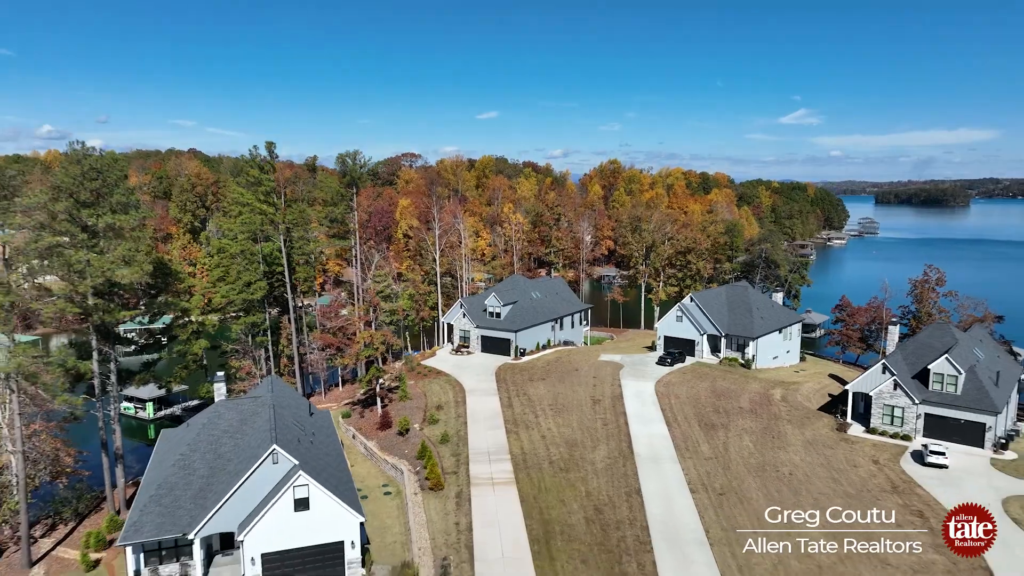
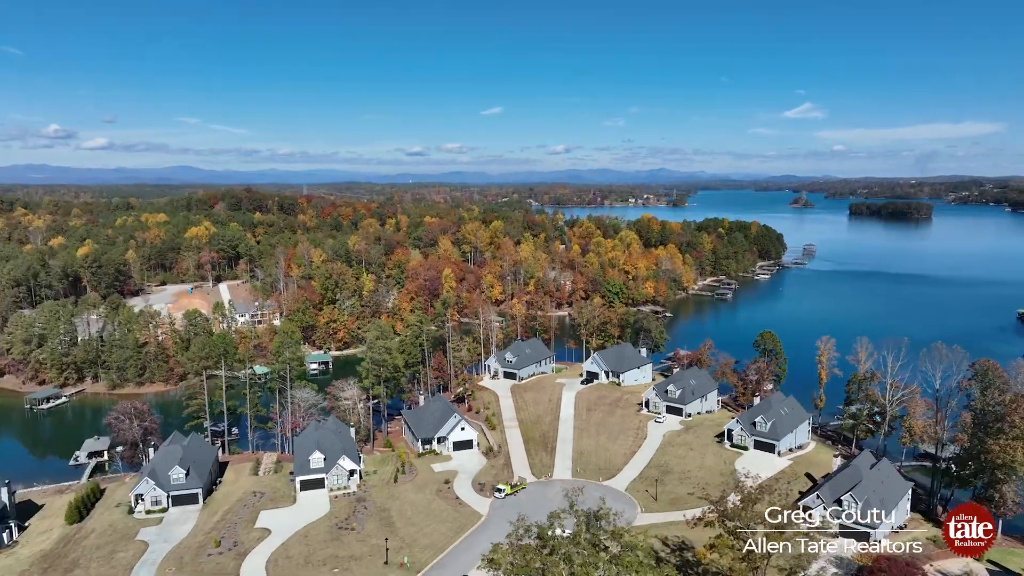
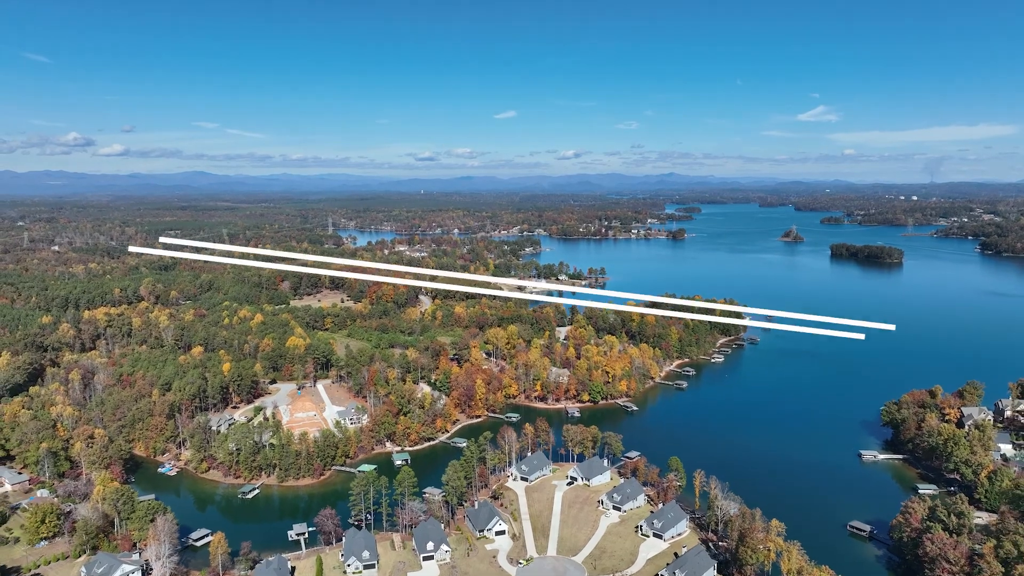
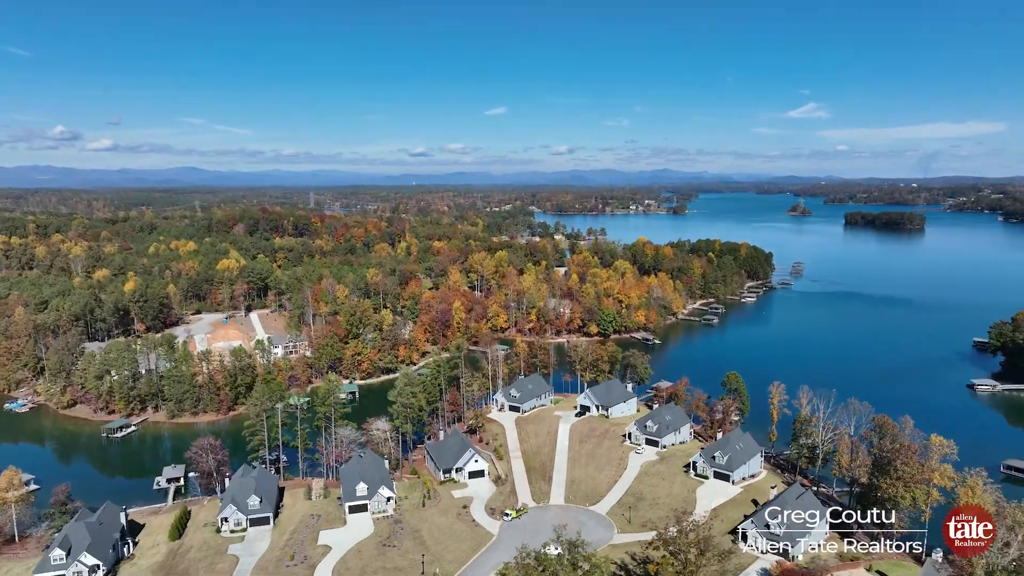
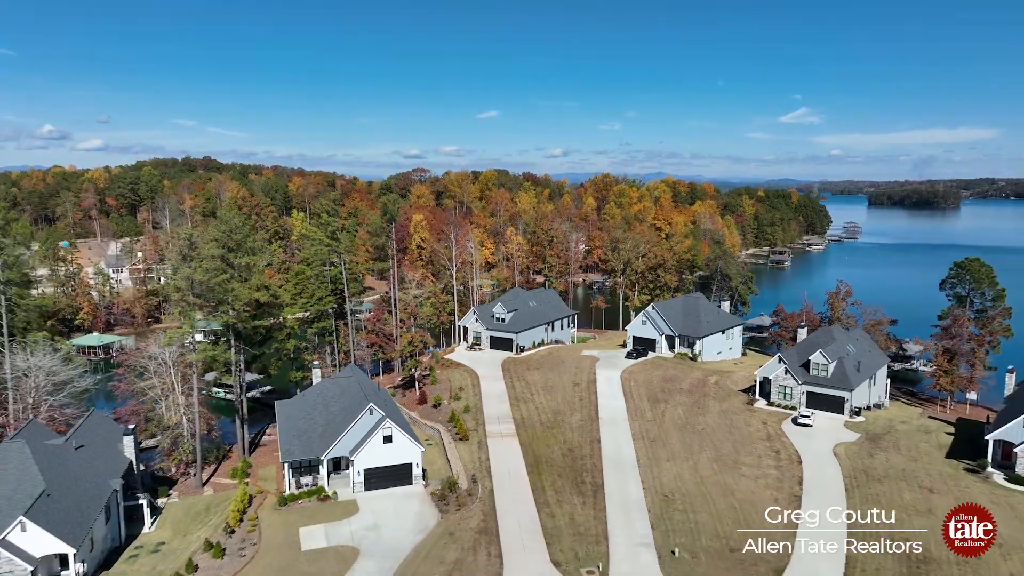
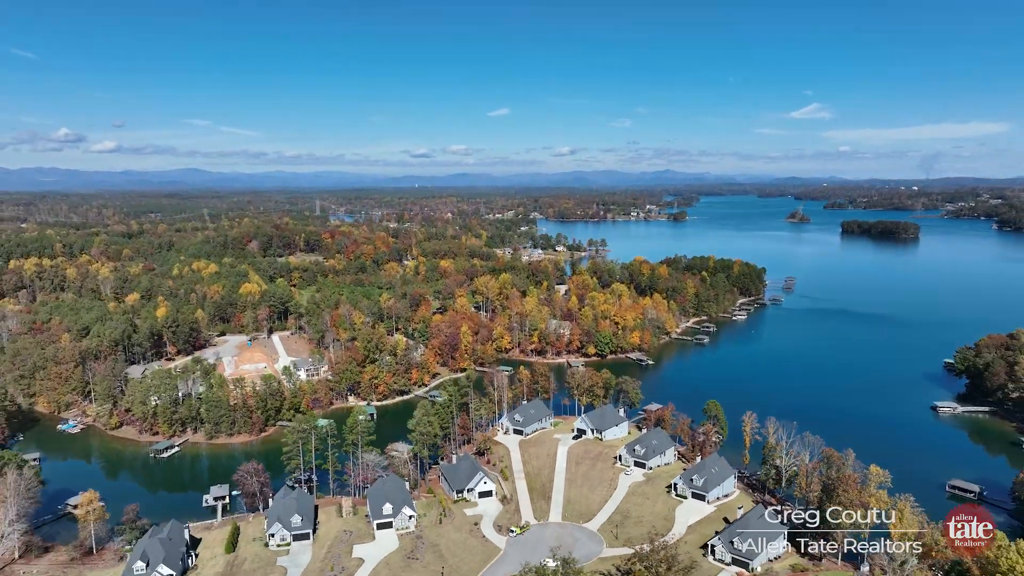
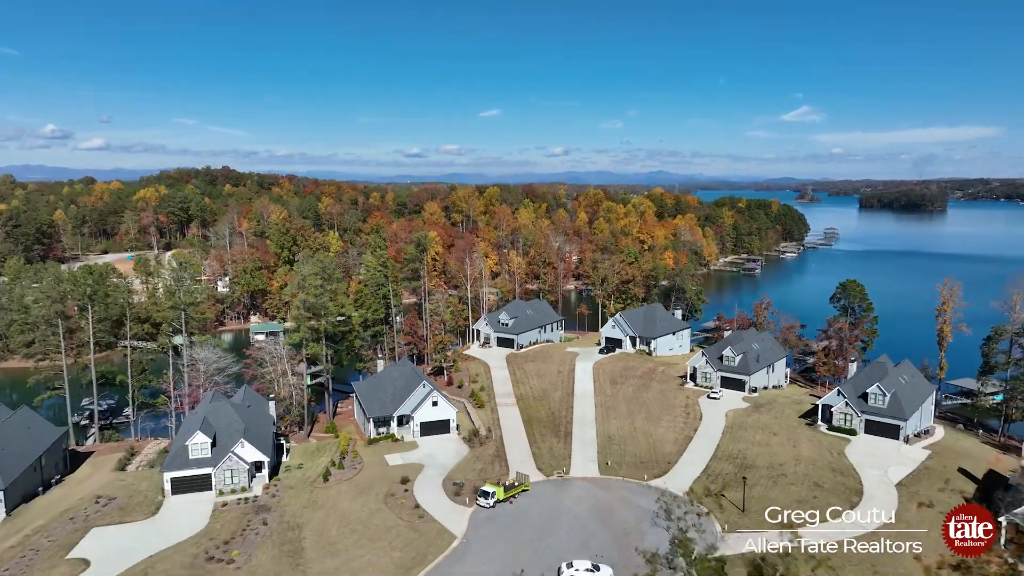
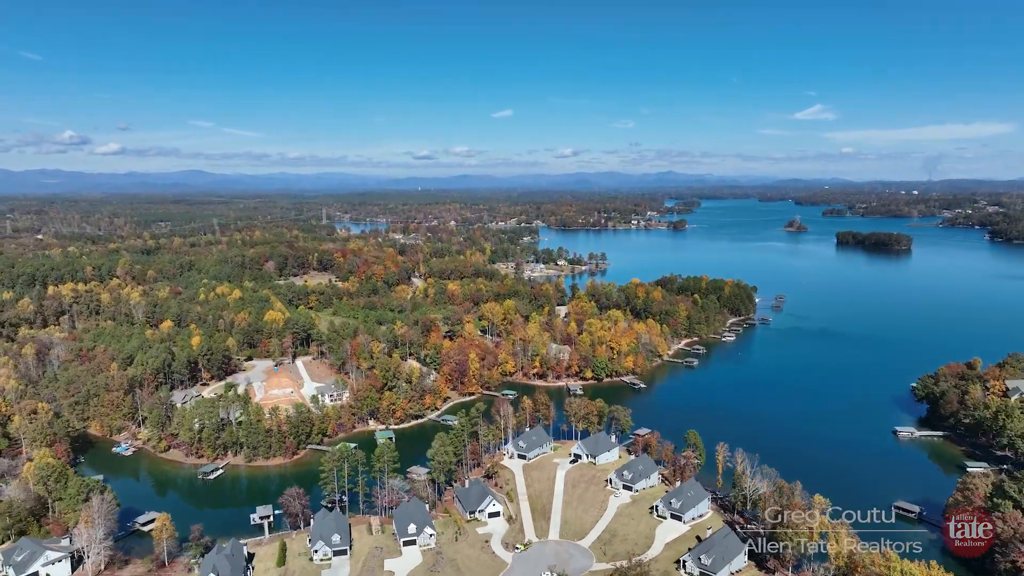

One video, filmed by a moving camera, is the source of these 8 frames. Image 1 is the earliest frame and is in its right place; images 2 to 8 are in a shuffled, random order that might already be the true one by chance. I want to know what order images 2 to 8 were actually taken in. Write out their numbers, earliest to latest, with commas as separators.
5, 7, 2, 4, 6, 8, 3
